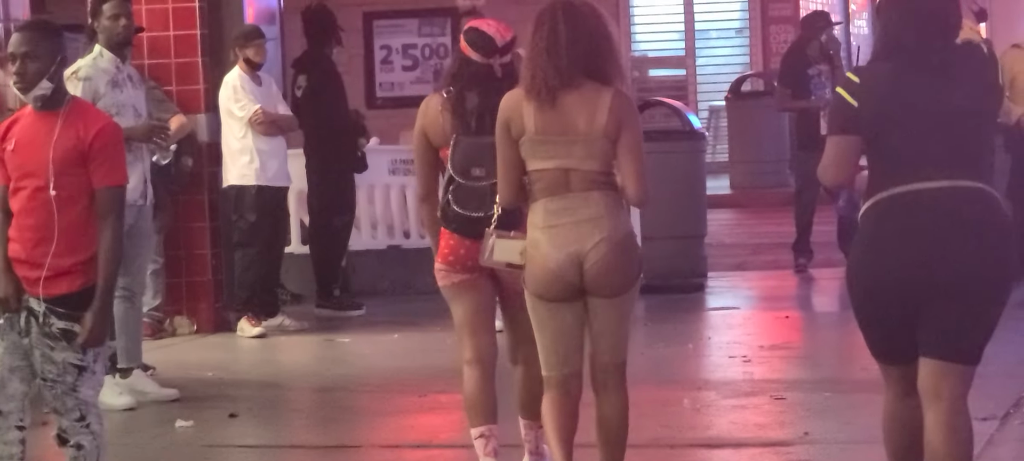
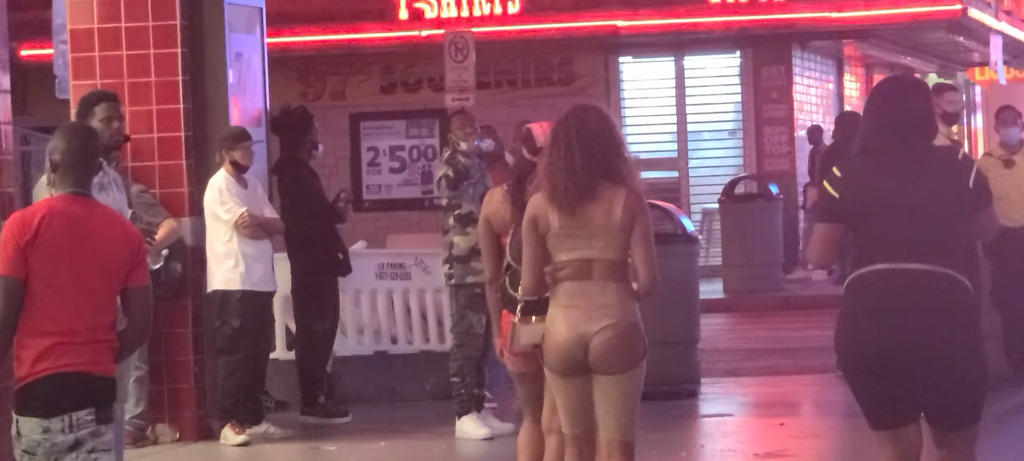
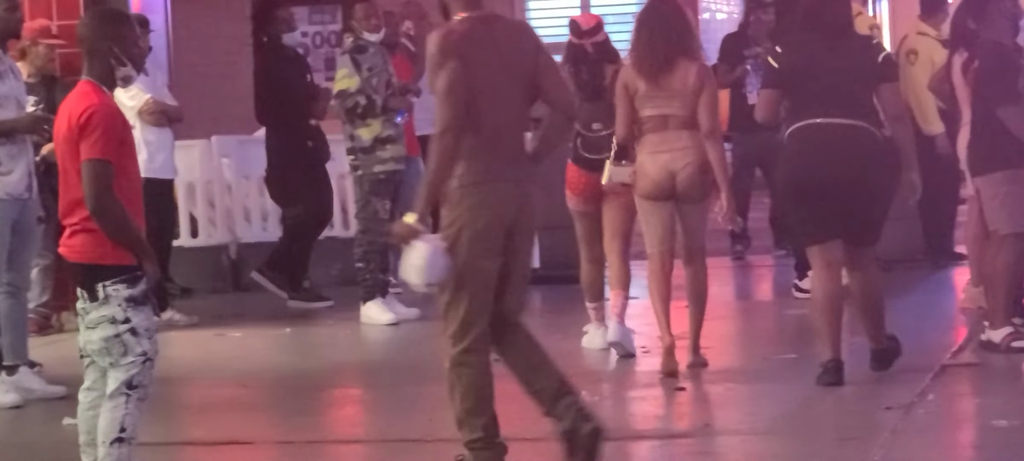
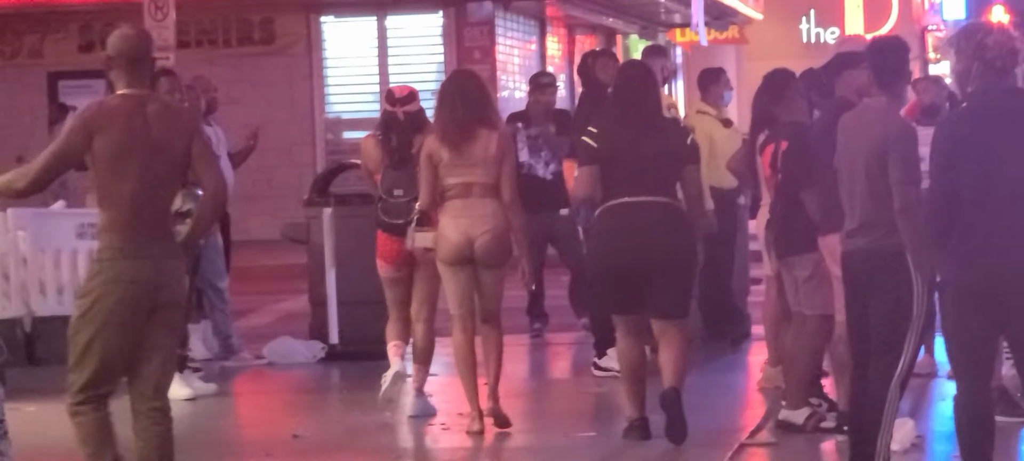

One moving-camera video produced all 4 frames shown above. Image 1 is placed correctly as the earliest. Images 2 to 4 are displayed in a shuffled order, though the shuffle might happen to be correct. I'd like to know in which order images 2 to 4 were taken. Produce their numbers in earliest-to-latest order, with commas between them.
2, 3, 4
